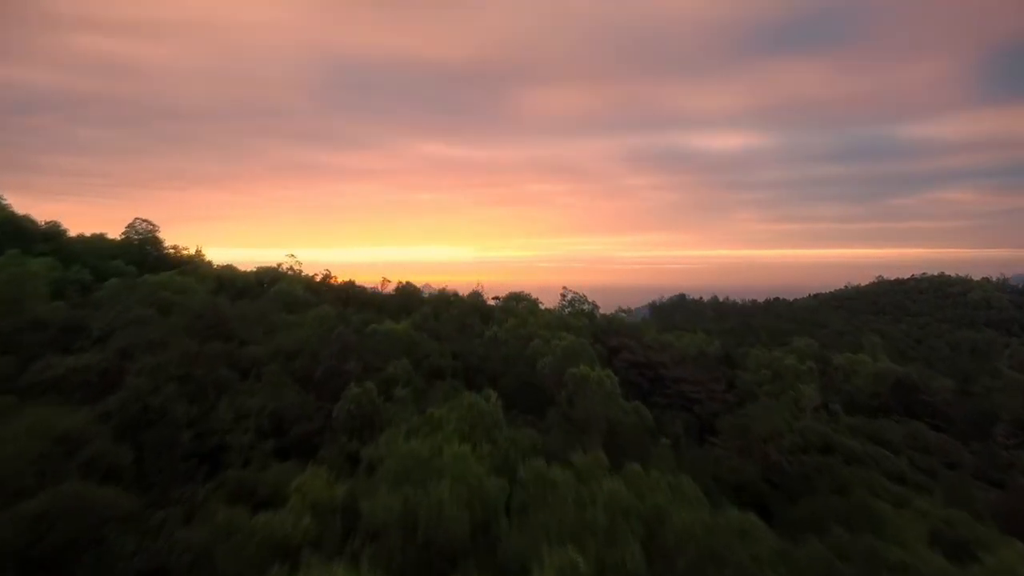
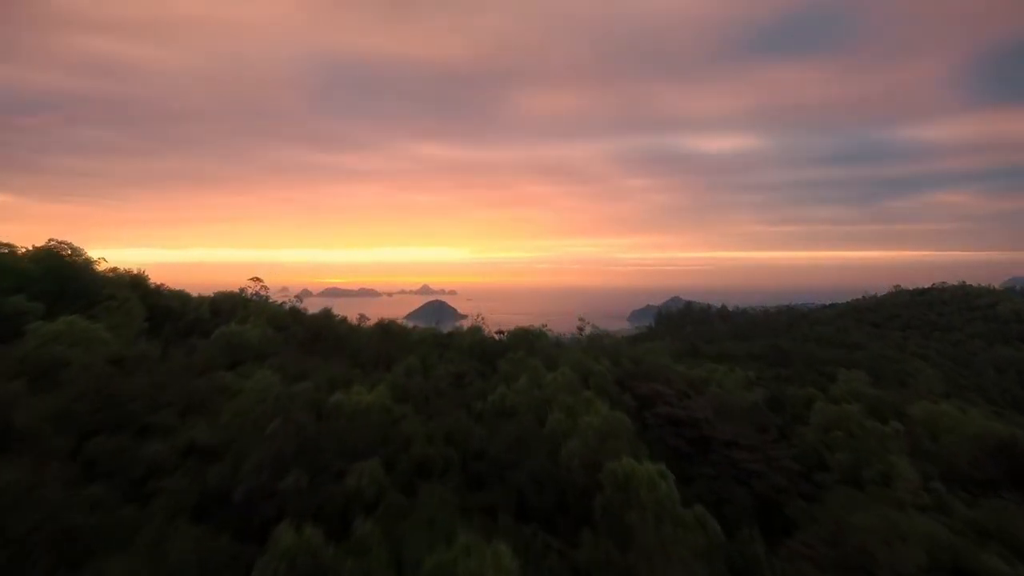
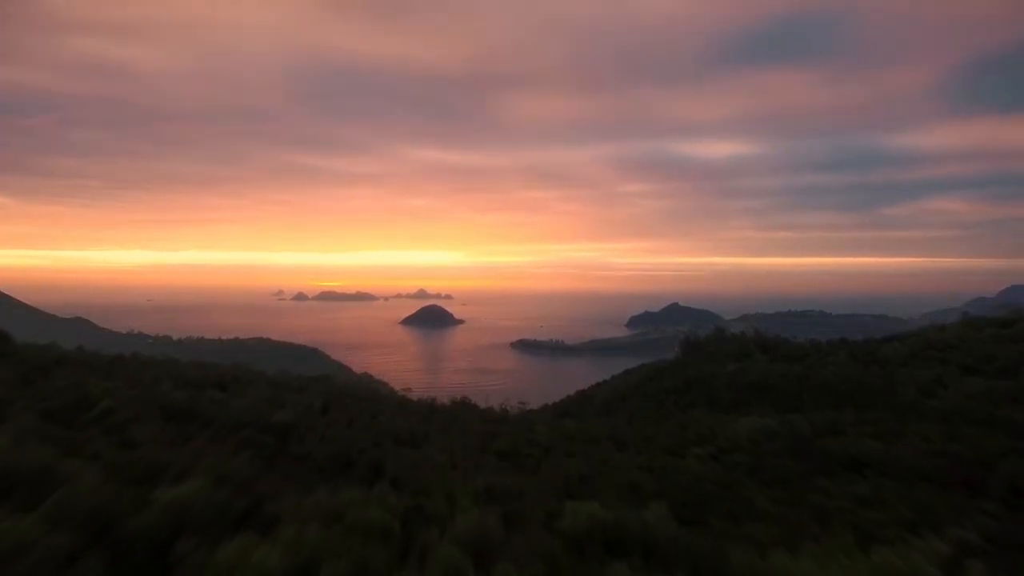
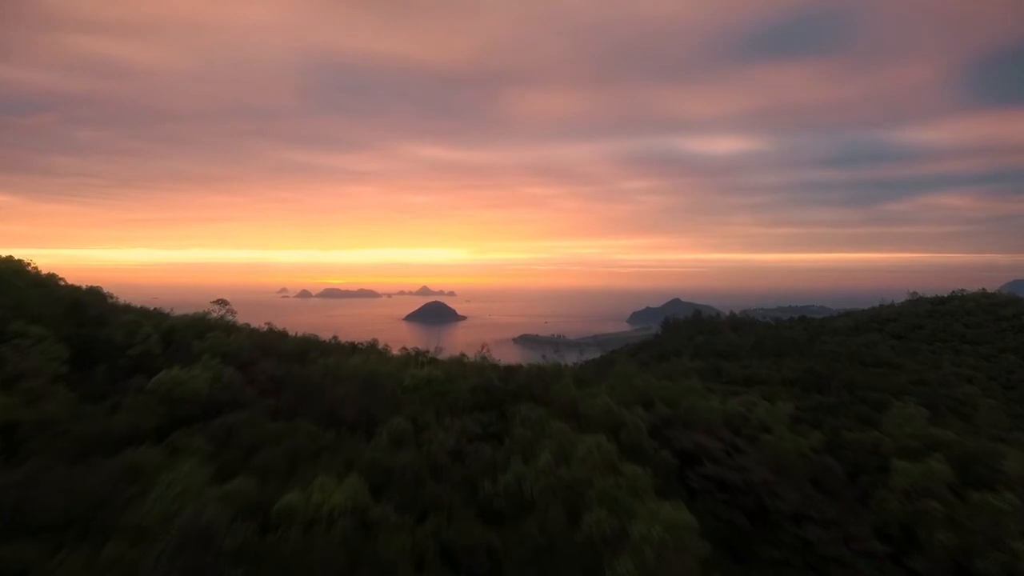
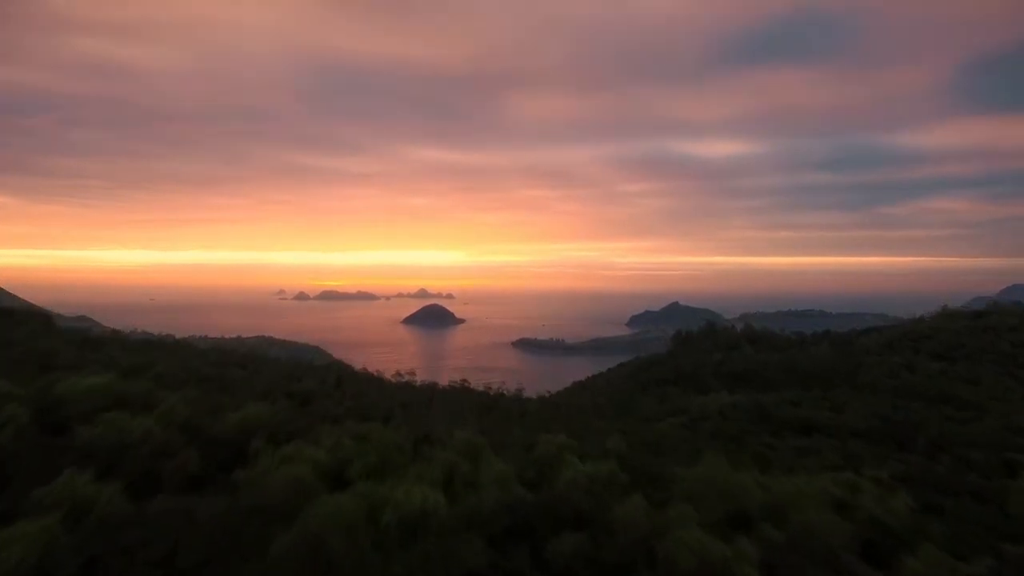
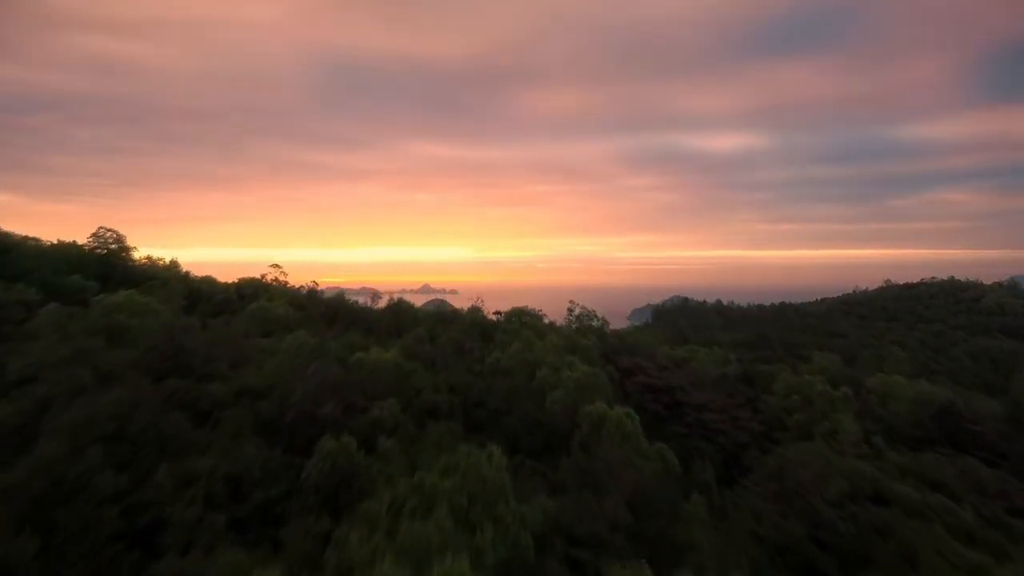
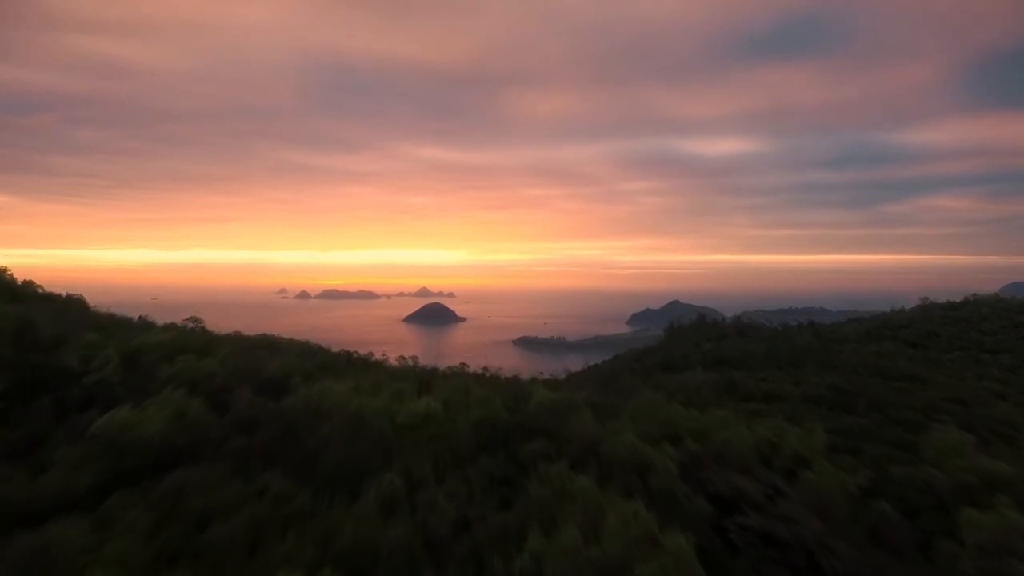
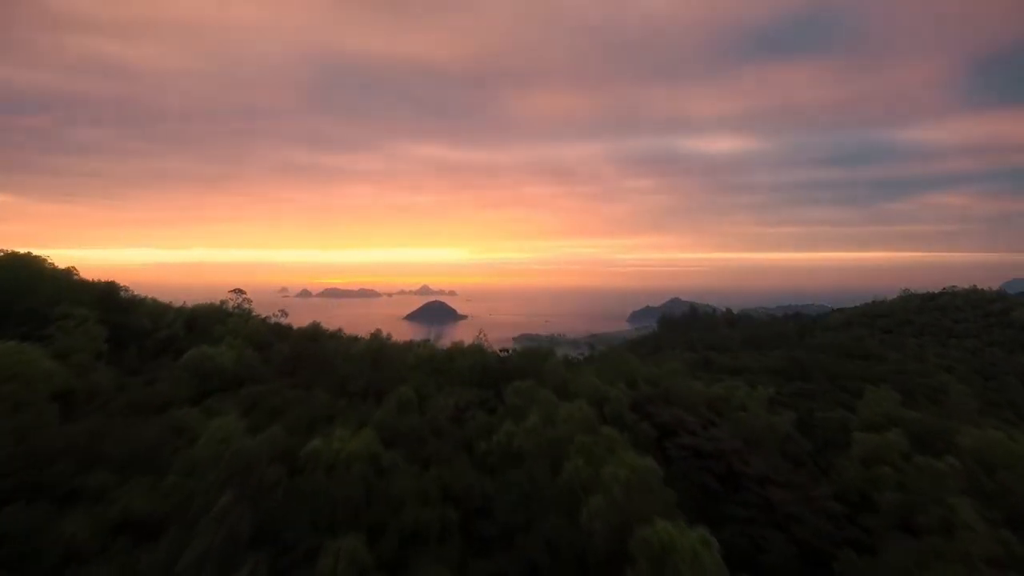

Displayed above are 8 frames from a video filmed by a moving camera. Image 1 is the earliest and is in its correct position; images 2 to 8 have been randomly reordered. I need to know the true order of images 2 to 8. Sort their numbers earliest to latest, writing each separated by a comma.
6, 2, 8, 4, 7, 5, 3
